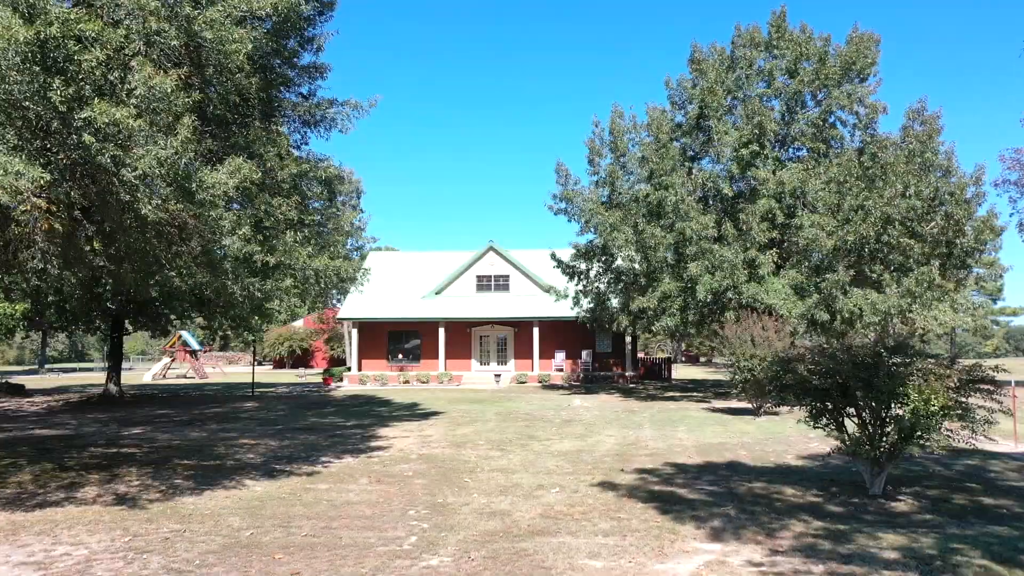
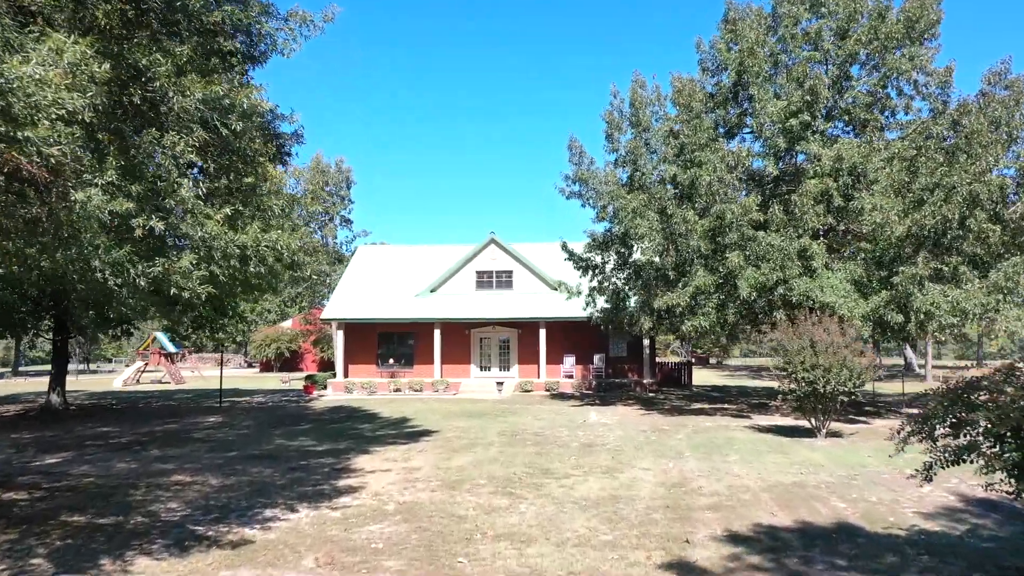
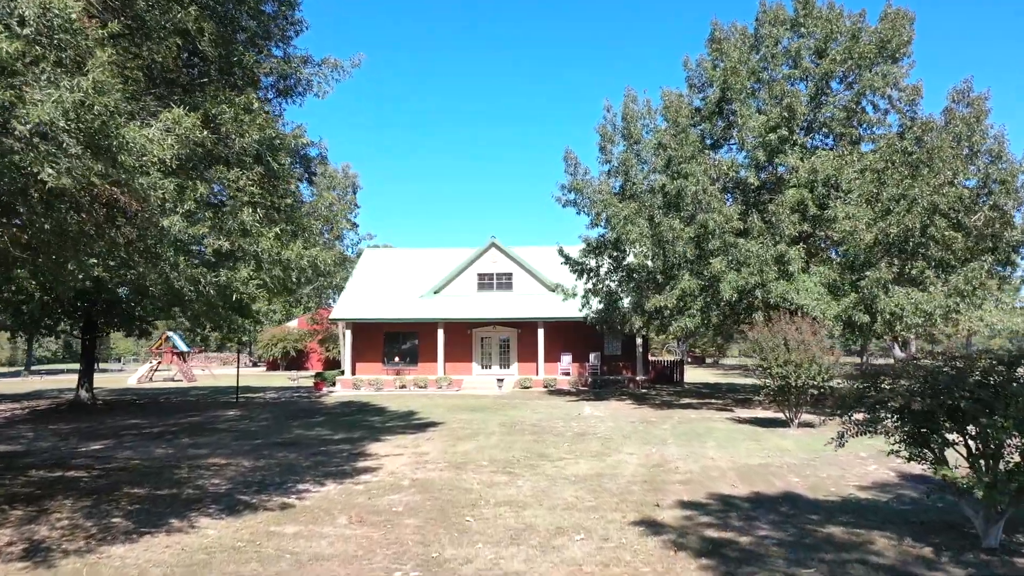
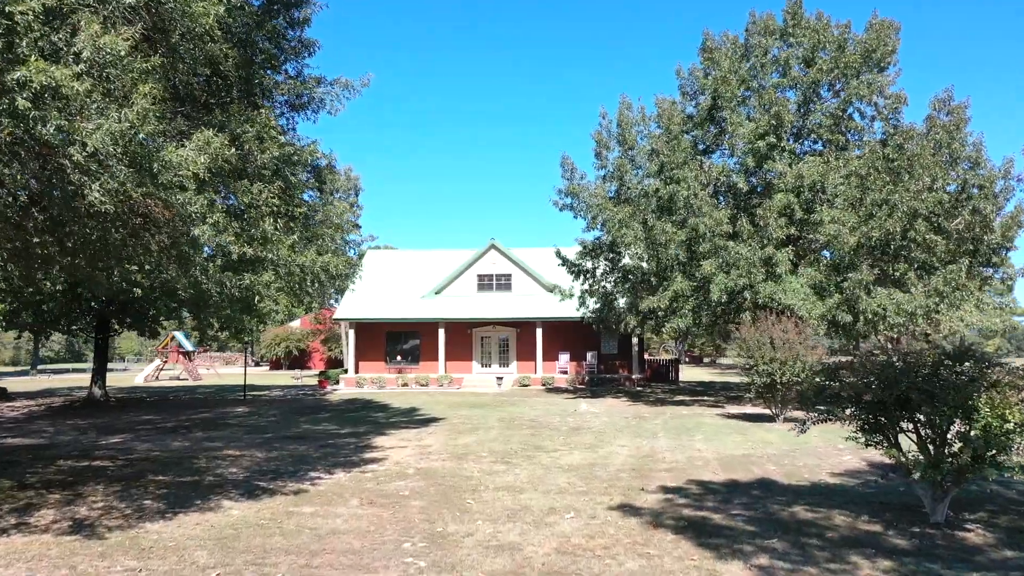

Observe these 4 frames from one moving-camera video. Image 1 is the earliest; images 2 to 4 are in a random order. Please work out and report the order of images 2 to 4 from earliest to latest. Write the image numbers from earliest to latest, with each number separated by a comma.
4, 3, 2
